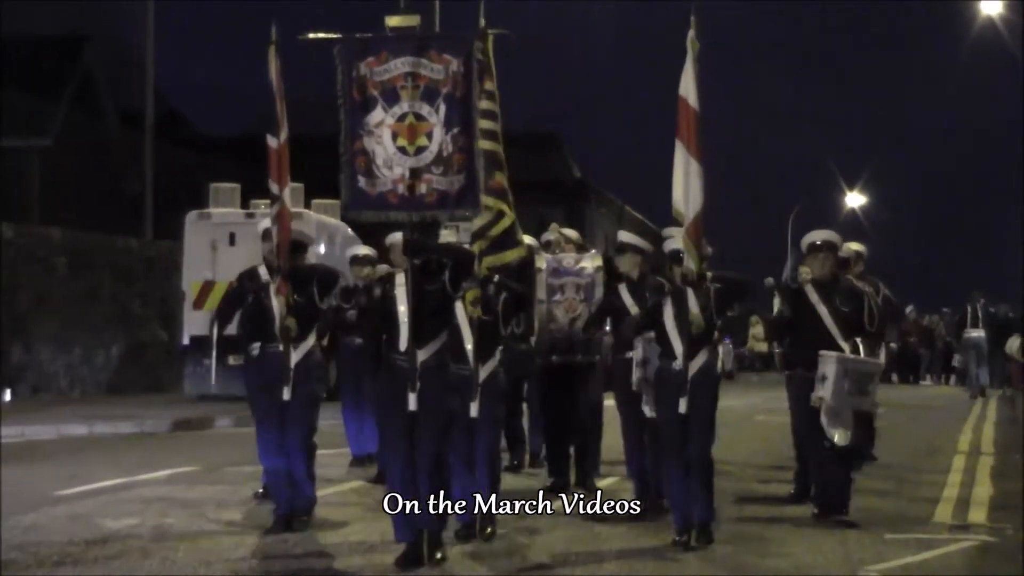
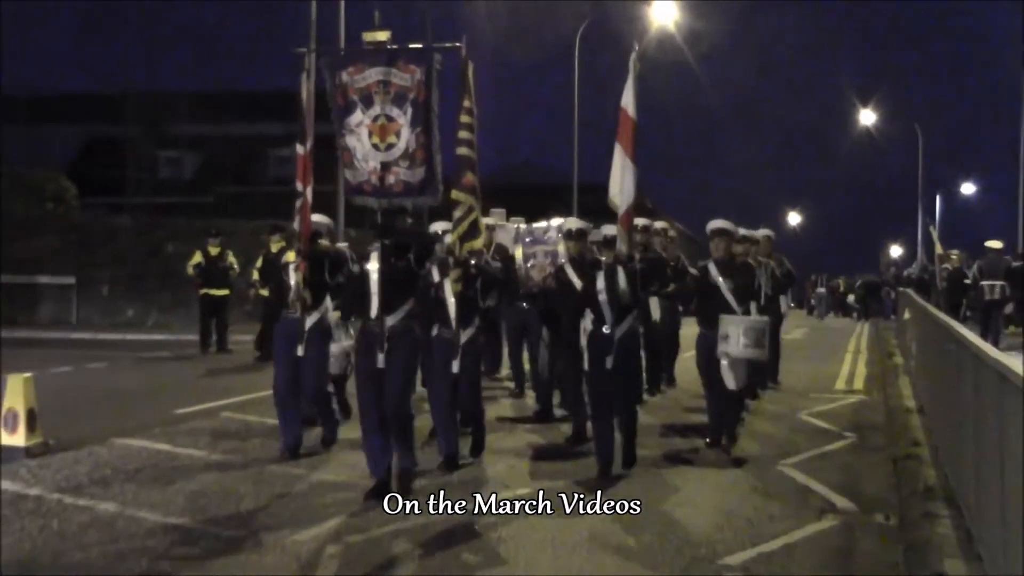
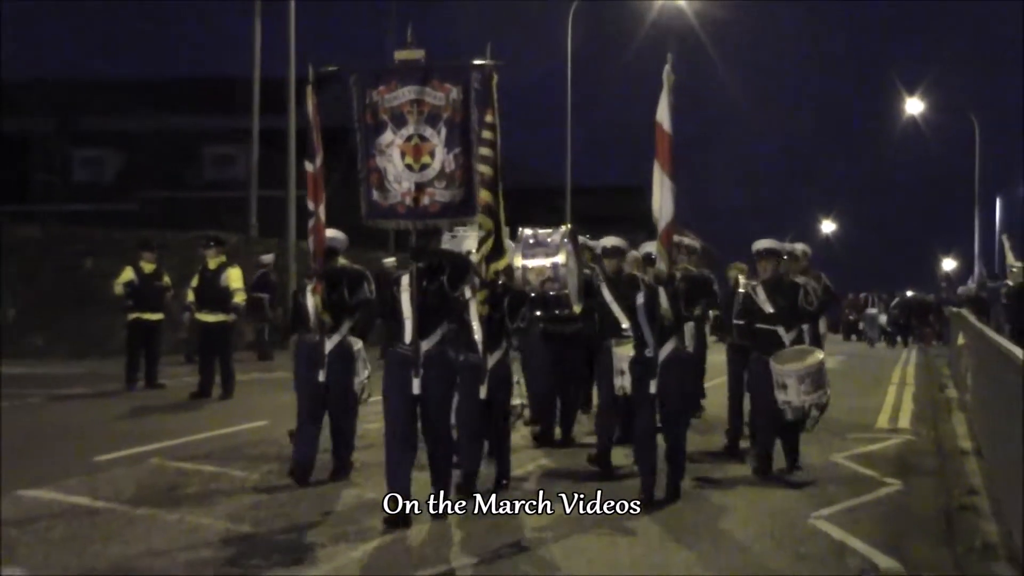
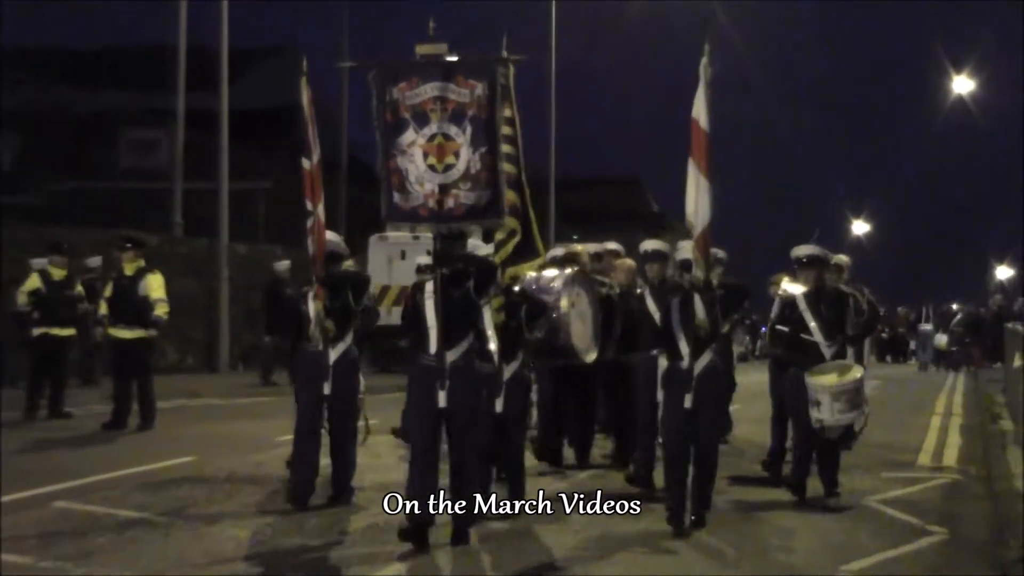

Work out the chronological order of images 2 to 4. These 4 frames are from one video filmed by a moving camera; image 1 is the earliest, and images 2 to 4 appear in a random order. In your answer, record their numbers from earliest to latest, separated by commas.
4, 3, 2
